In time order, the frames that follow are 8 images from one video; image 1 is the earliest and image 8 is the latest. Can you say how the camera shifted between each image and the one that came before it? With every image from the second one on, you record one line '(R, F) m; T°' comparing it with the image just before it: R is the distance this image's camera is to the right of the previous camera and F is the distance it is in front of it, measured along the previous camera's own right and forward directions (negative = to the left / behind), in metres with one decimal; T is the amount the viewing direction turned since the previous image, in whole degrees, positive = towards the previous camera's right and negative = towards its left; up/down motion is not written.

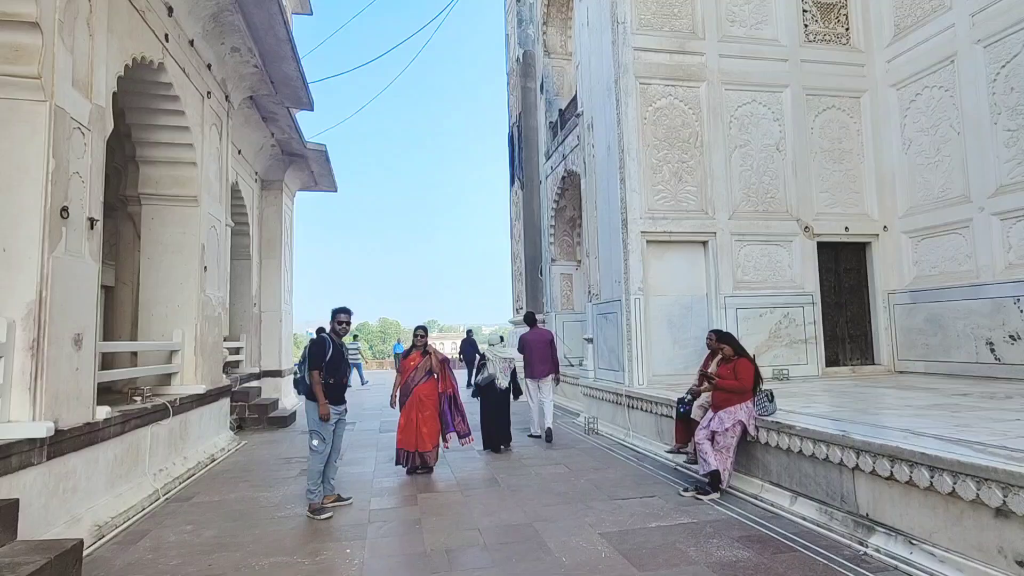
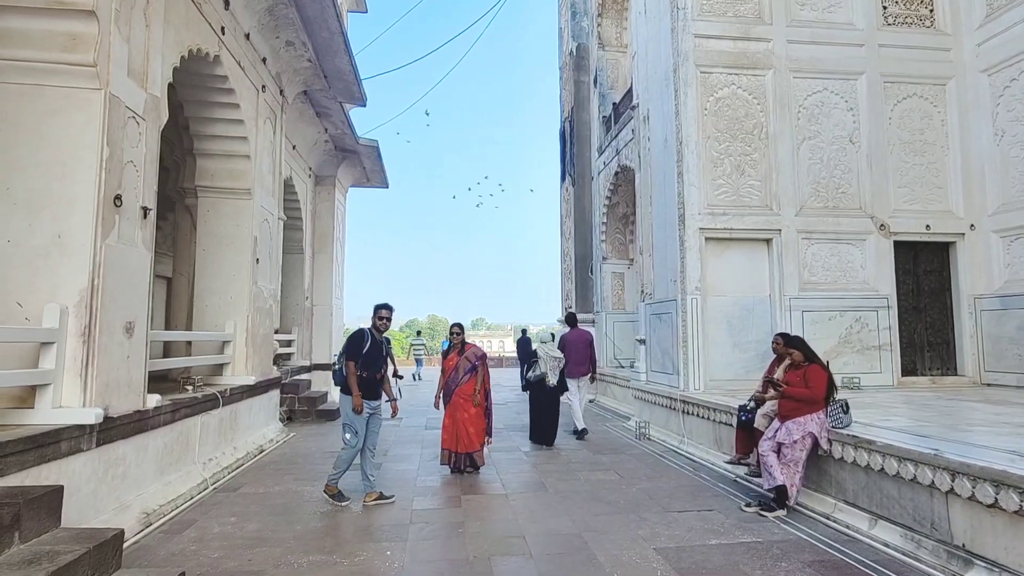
(0.0, +0.2) m; -5°
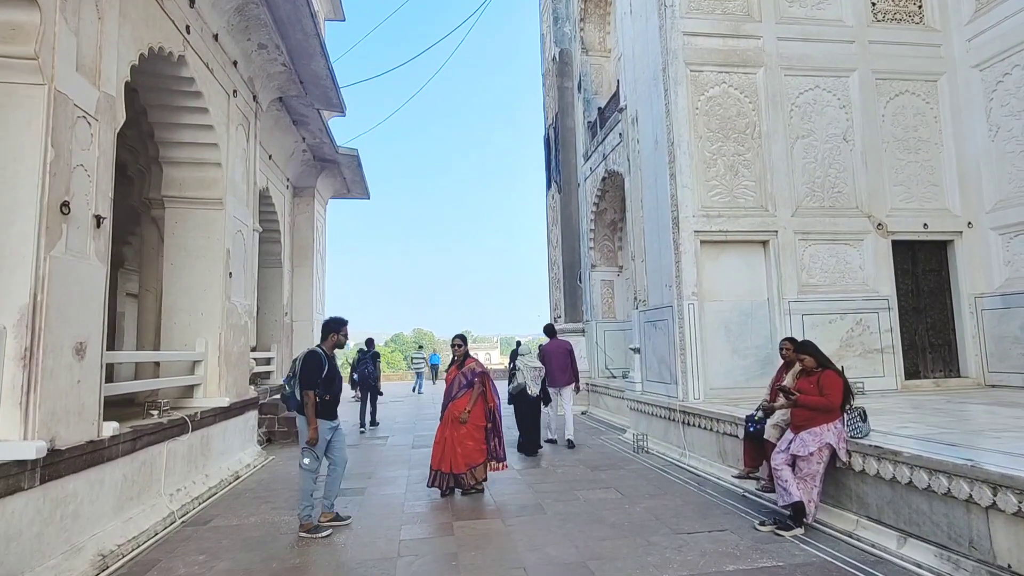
(0.0, +0.3) m; +1°
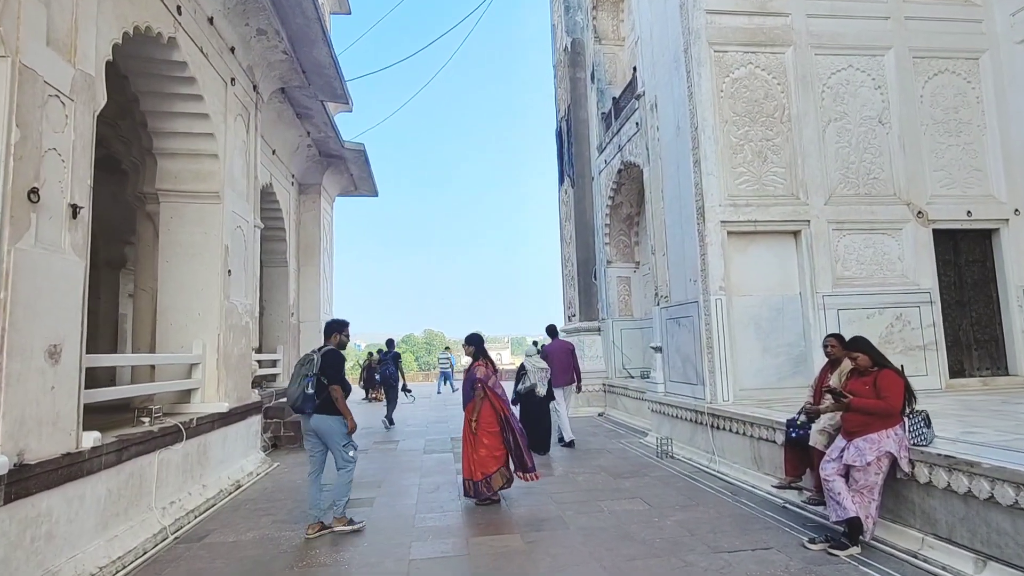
(0.0, +0.4) m; -1°
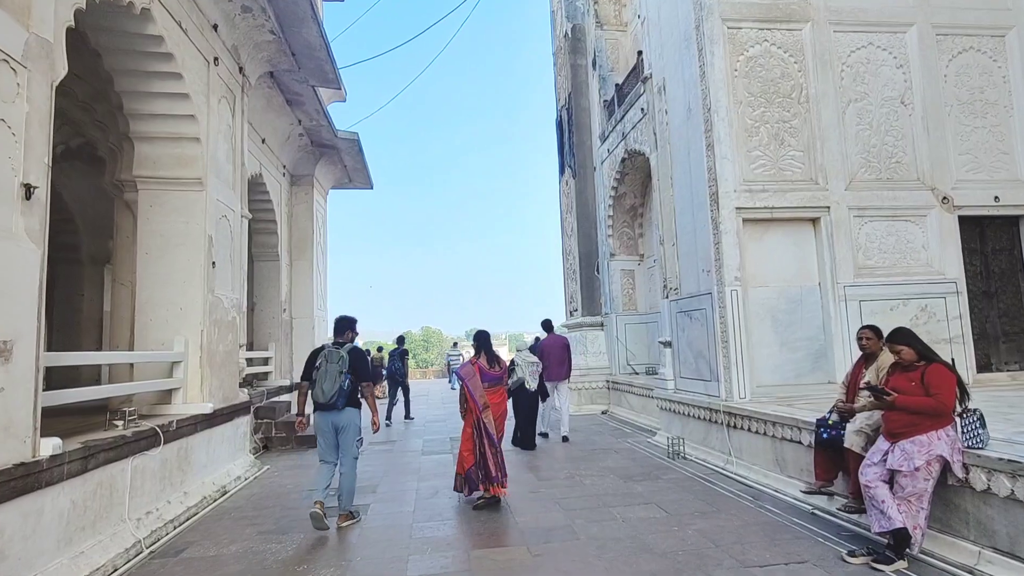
(0.0, +0.3) m; 0°
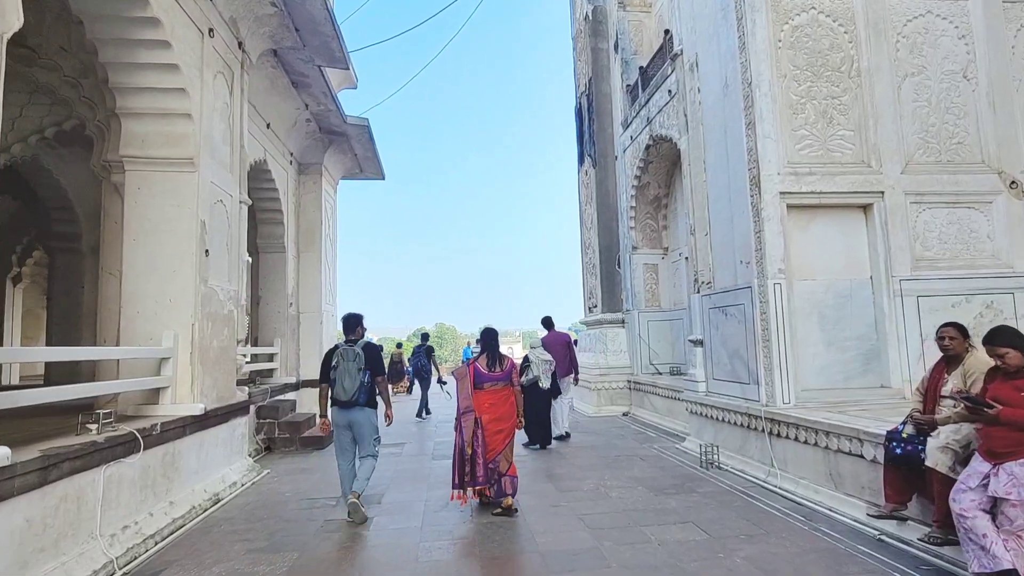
(0.0, +0.5) m; -1°
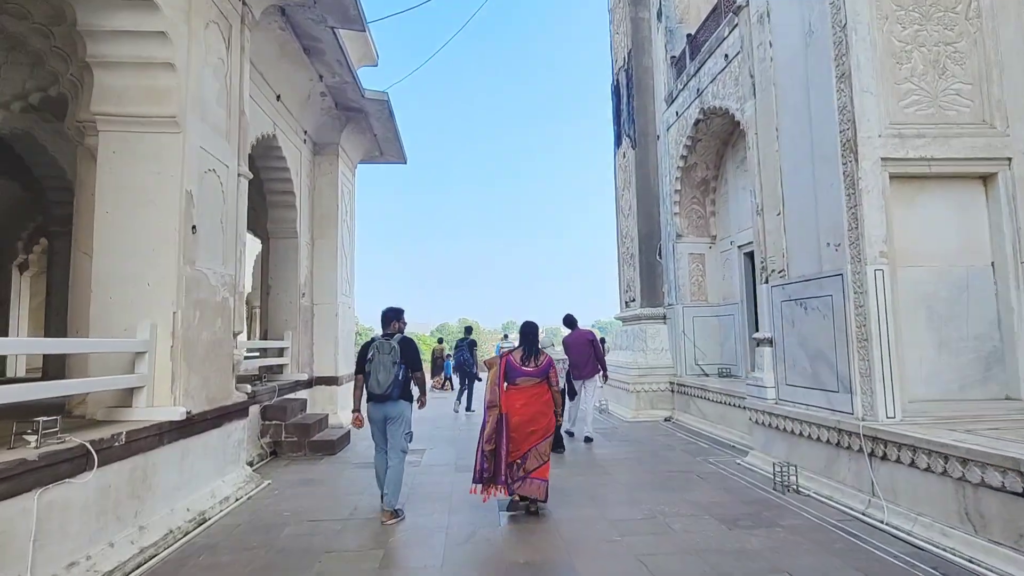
(-0.1, +0.8) m; -2°
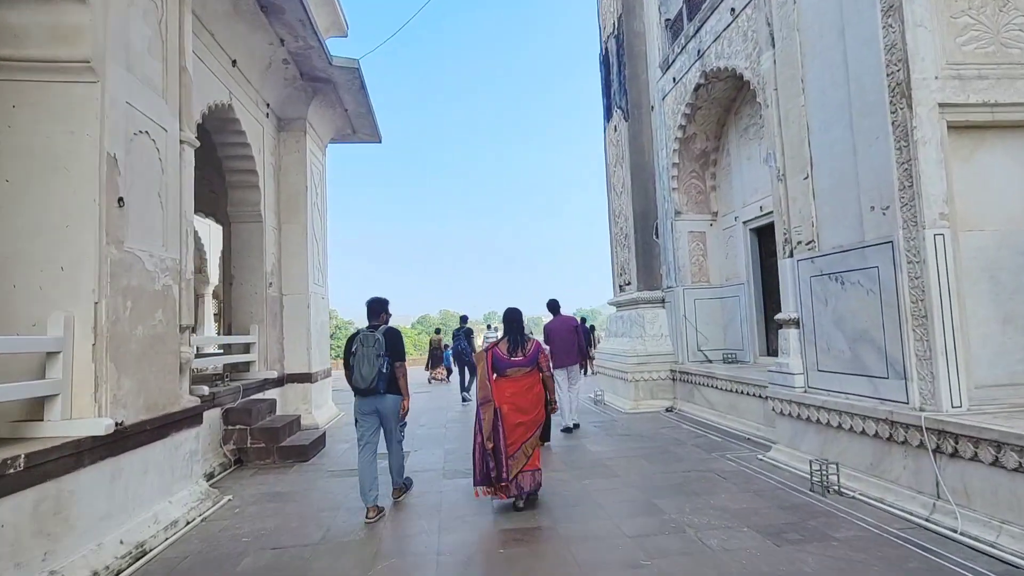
(-0.1, +0.6) m; +2°
